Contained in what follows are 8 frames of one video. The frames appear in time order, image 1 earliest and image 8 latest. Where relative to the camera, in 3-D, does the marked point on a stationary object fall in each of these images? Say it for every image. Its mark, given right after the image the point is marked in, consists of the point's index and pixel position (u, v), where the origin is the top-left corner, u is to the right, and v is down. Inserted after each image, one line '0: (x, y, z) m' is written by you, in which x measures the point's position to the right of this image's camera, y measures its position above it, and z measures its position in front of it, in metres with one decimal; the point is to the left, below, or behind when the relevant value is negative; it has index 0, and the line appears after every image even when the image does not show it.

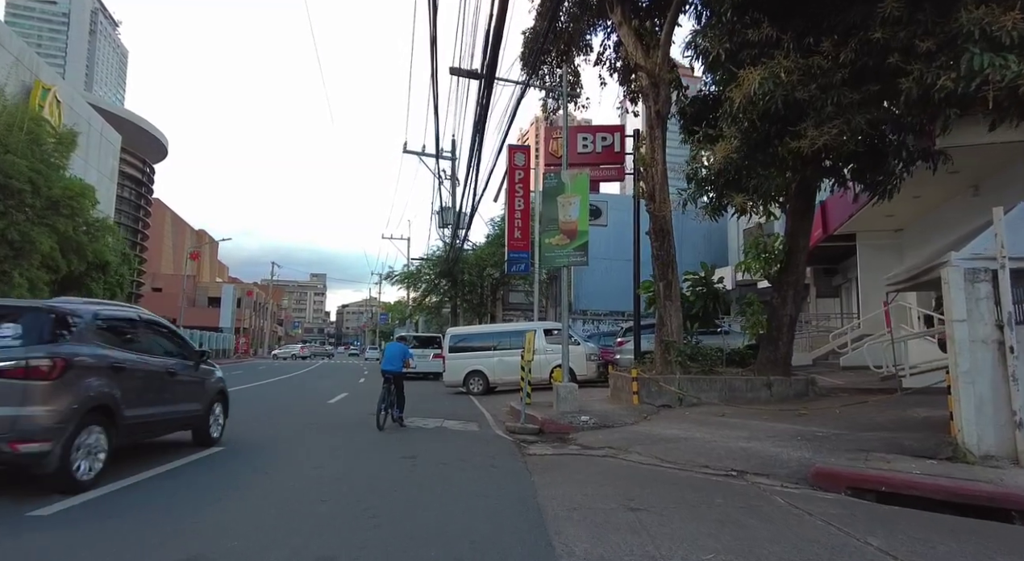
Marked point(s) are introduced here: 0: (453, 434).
0: (-1.1, -2.8, +10.6) m
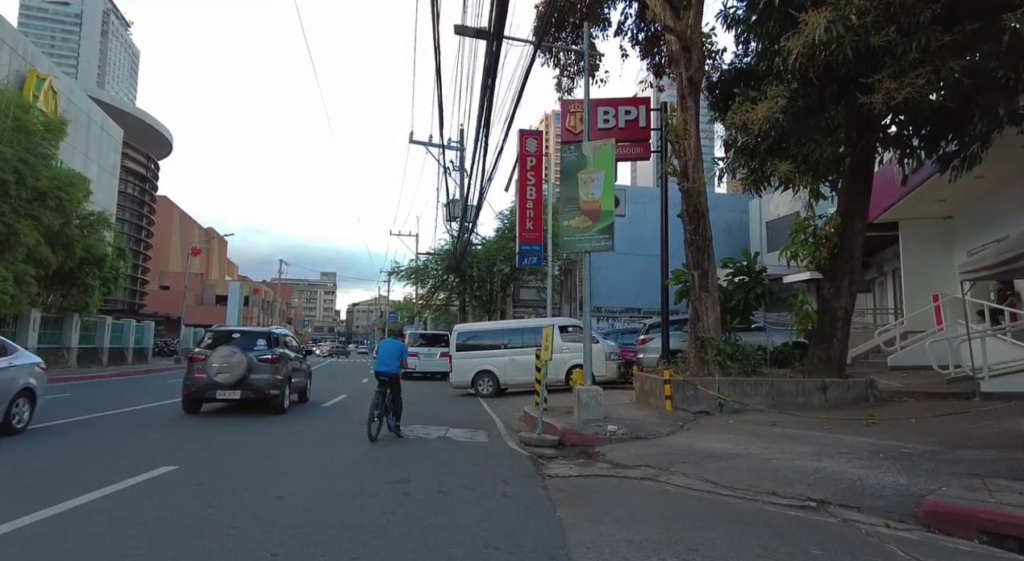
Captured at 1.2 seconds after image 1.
0: (-0.8, -2.6, +9.0) m
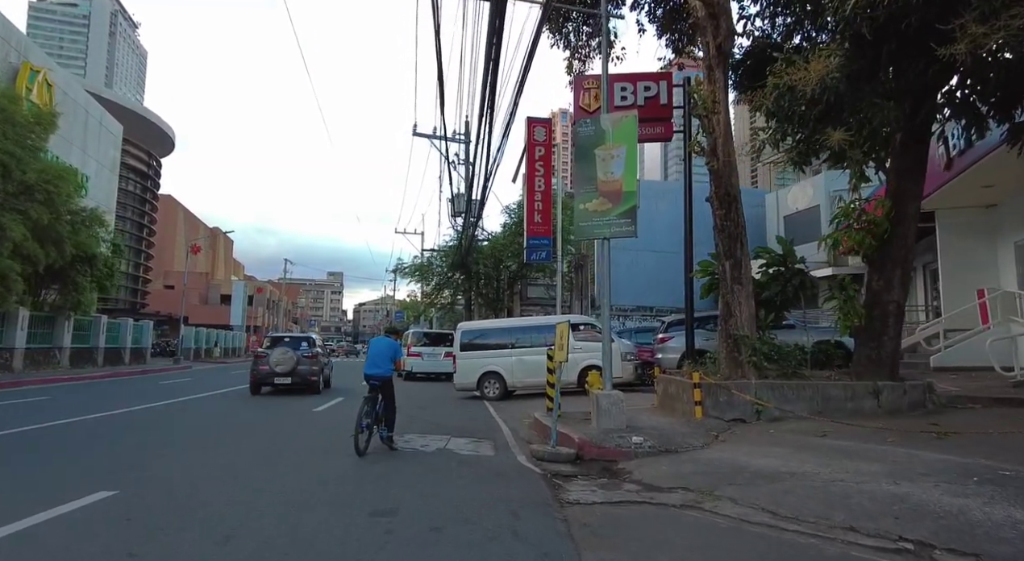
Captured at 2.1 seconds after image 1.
0: (-0.7, -2.4, +7.8) m
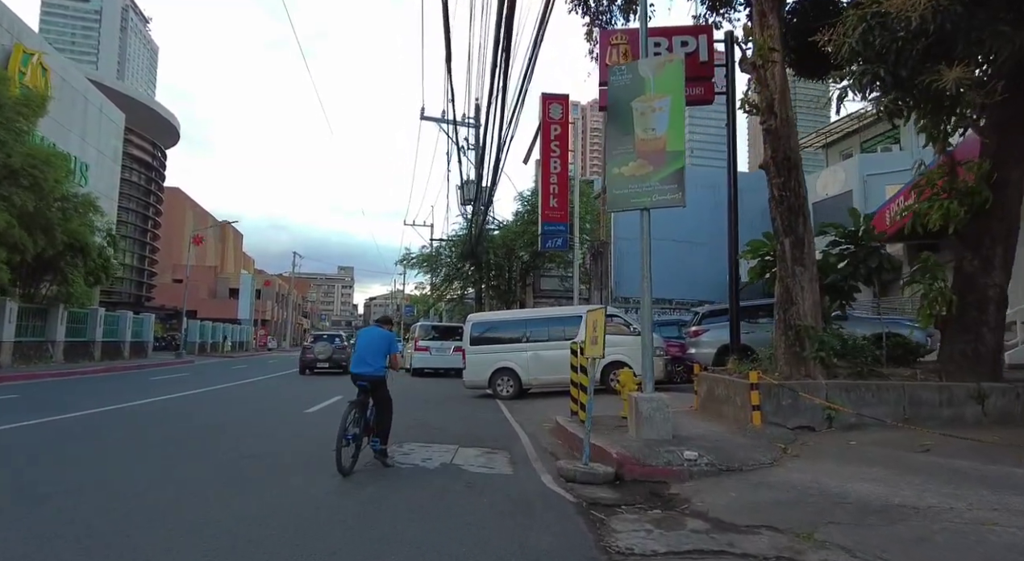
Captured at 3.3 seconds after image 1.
0: (-0.4, -2.1, +6.3) m
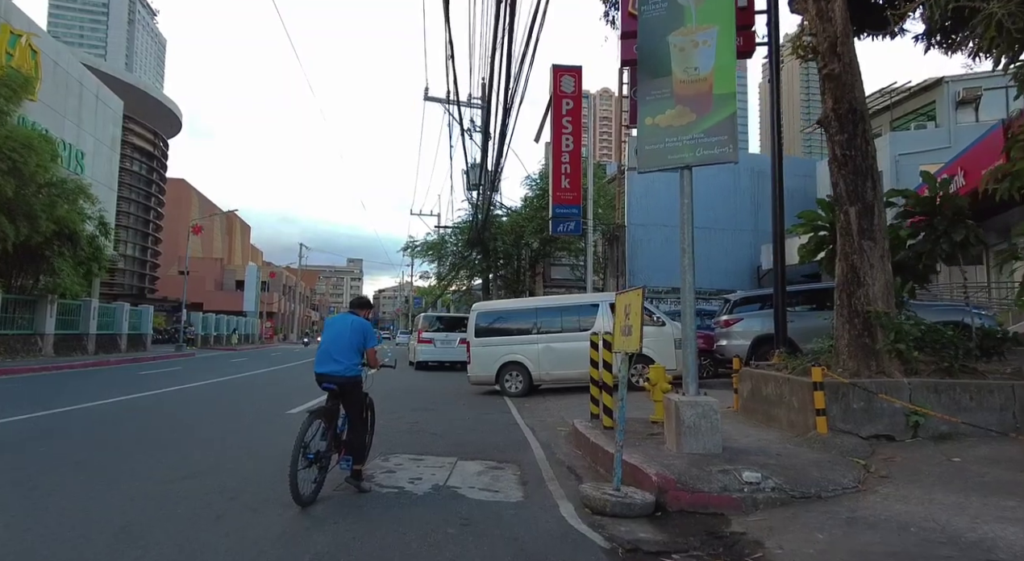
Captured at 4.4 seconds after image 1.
0: (-0.4, -1.9, +4.8) m
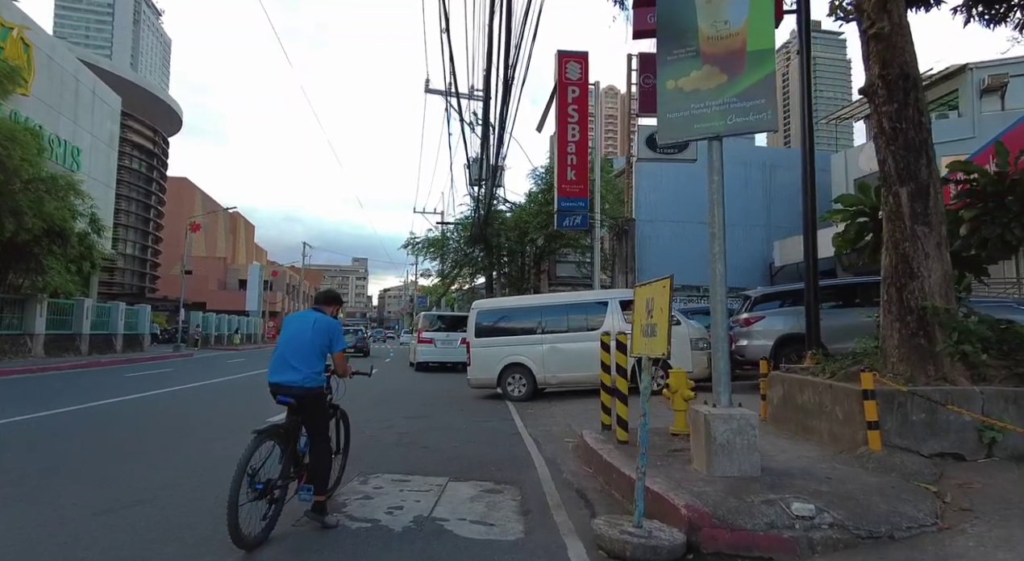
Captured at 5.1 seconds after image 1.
0: (-0.4, -1.8, +3.9) m
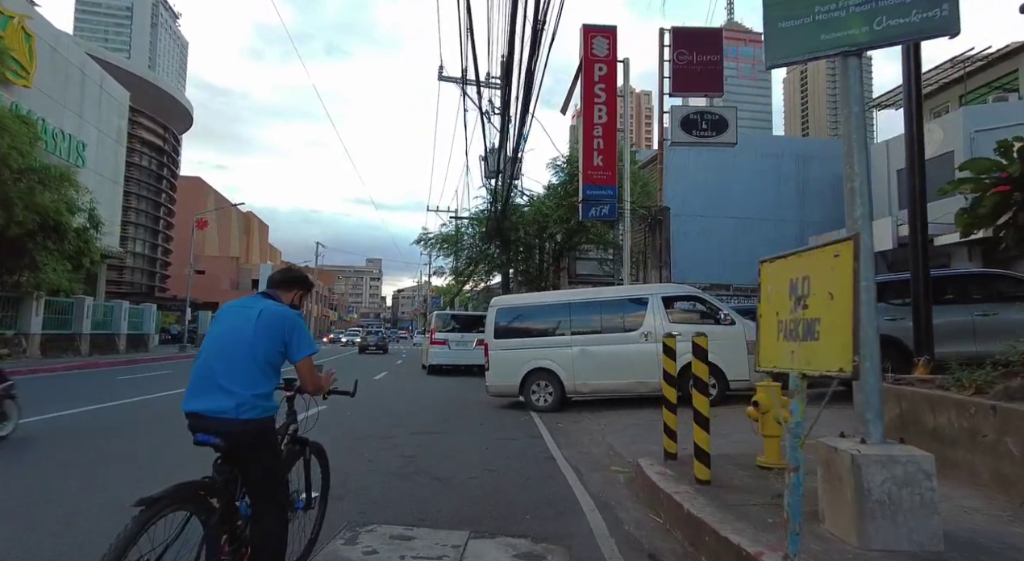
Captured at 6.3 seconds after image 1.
0: (-0.1, -1.7, +2.3) m
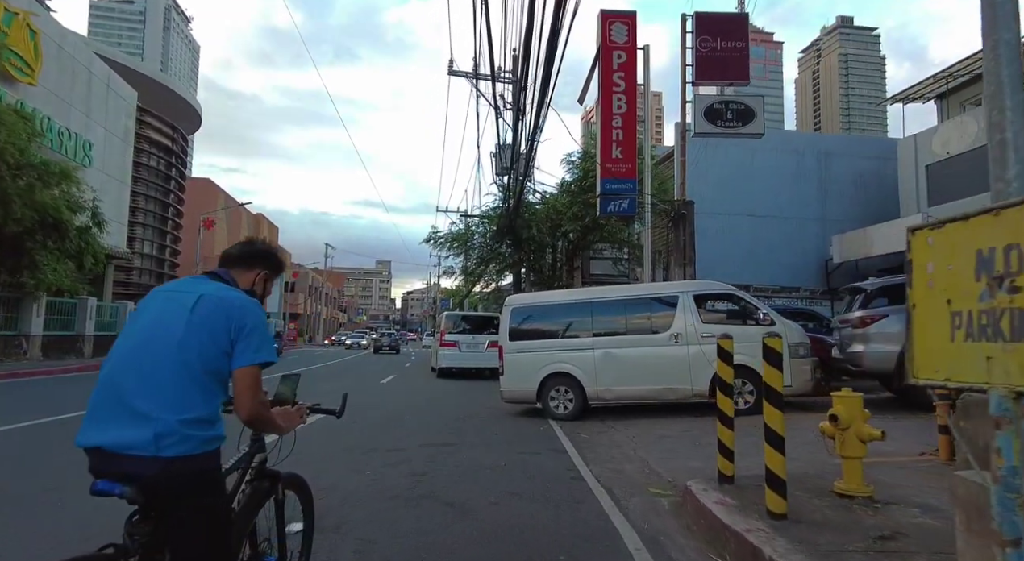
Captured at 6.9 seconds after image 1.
0: (+0.1, -1.6, +1.4) m
